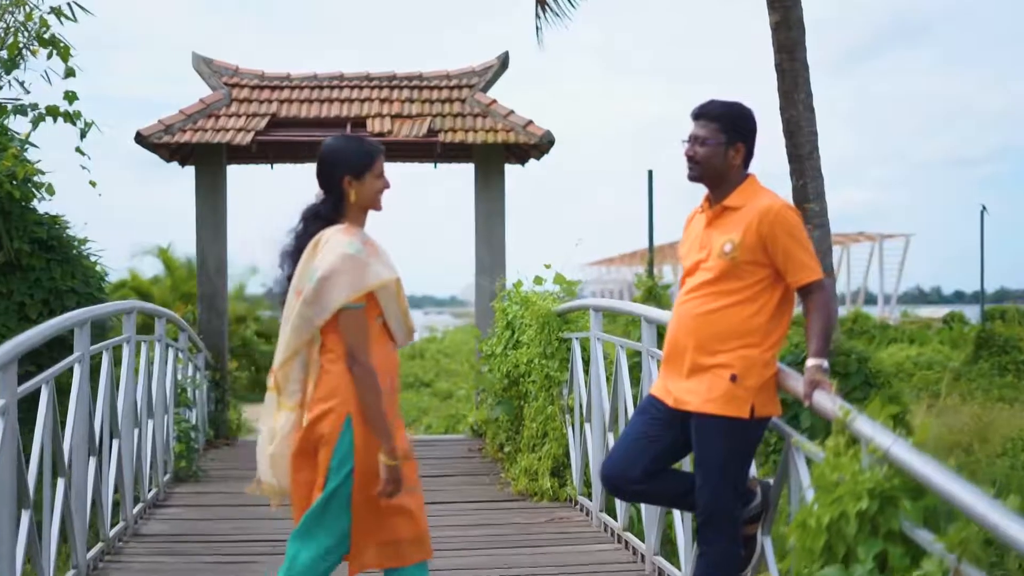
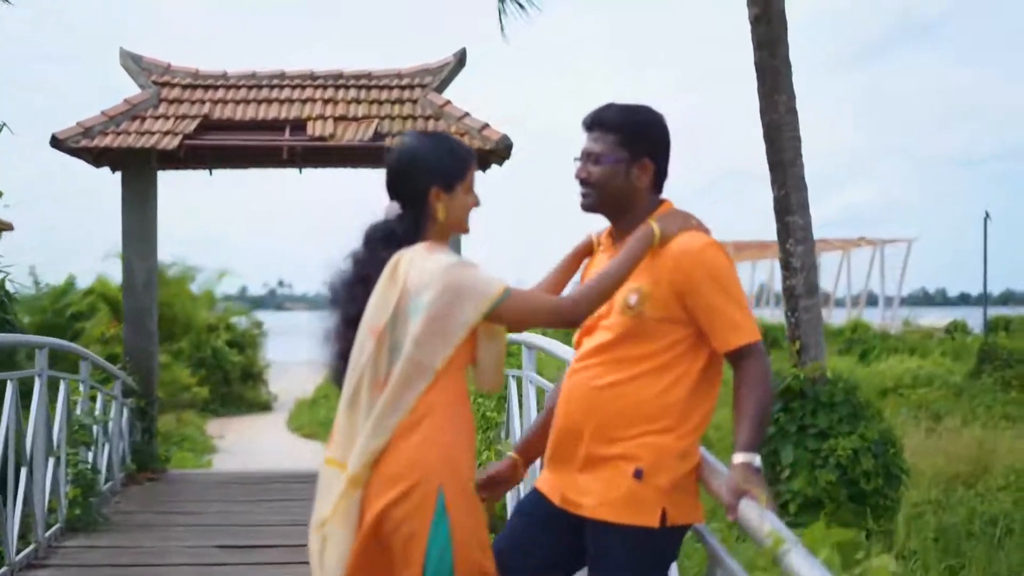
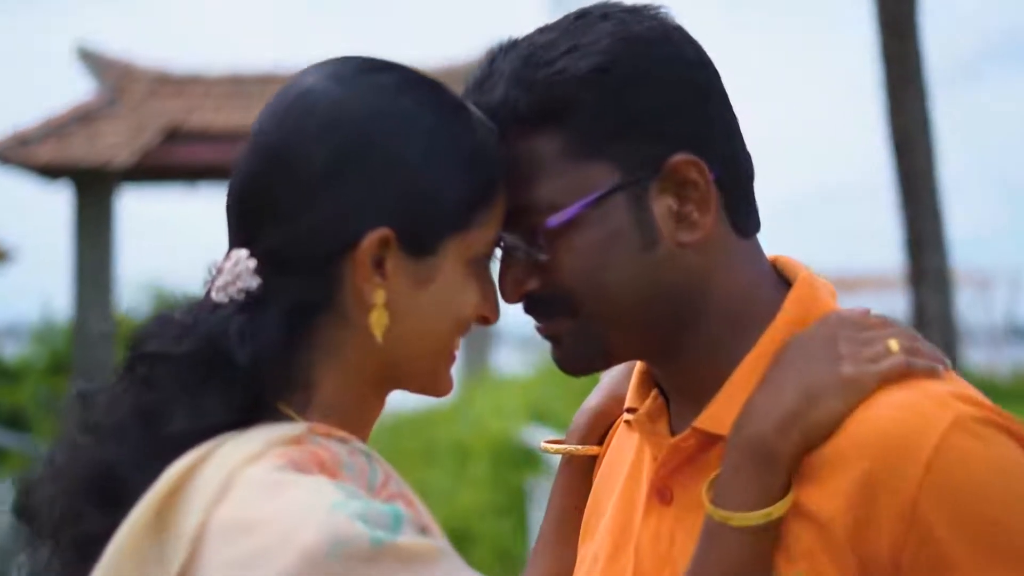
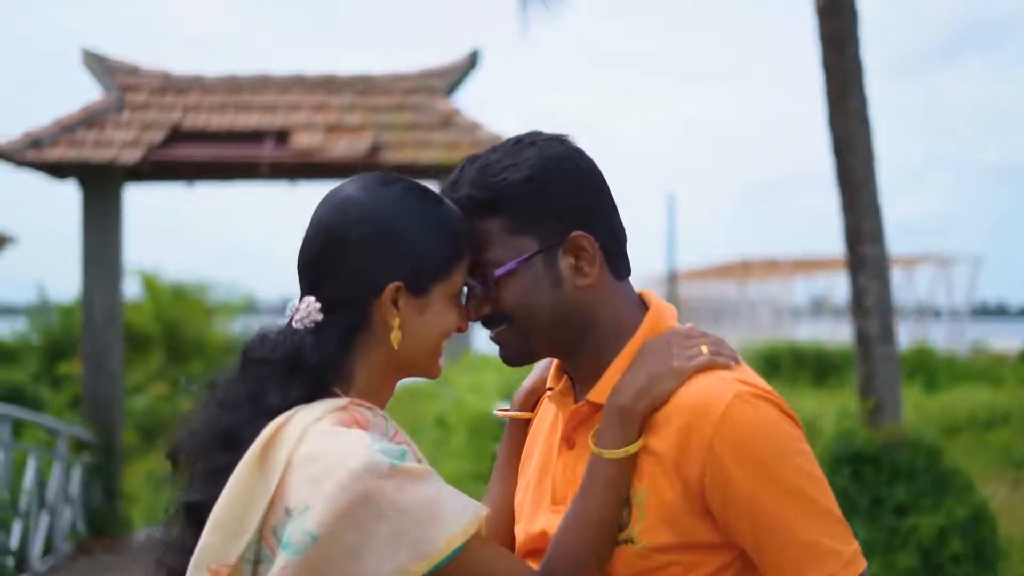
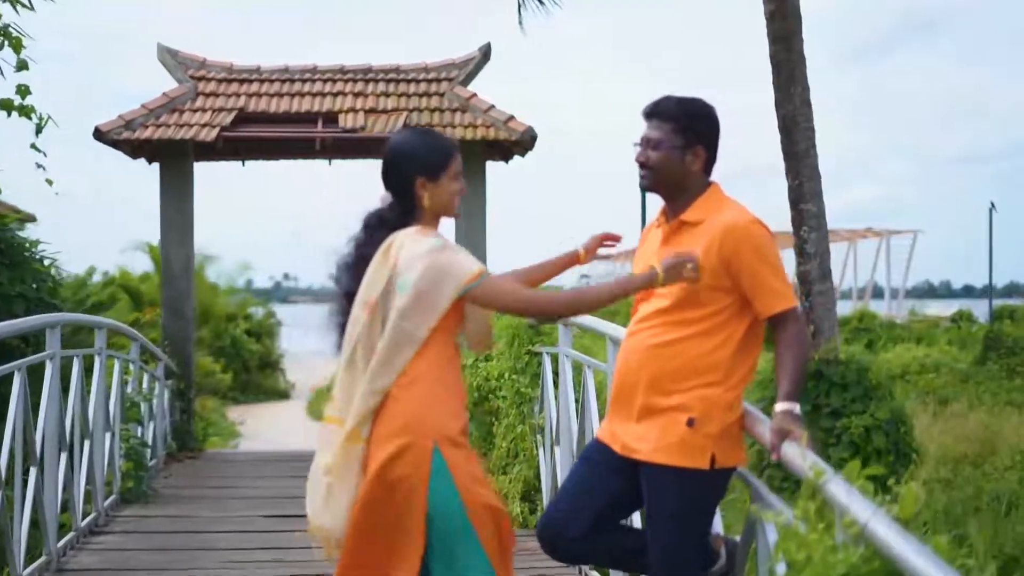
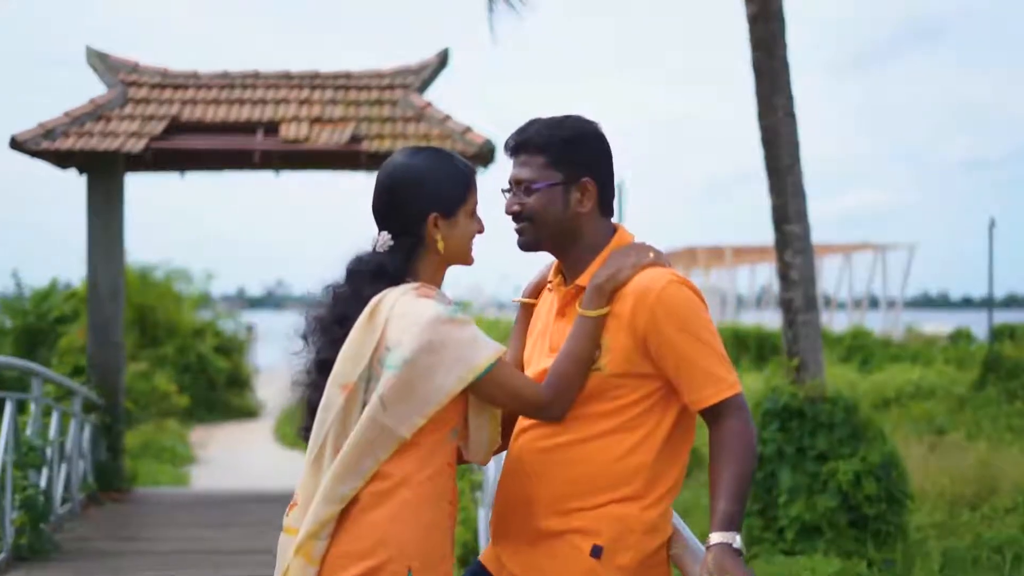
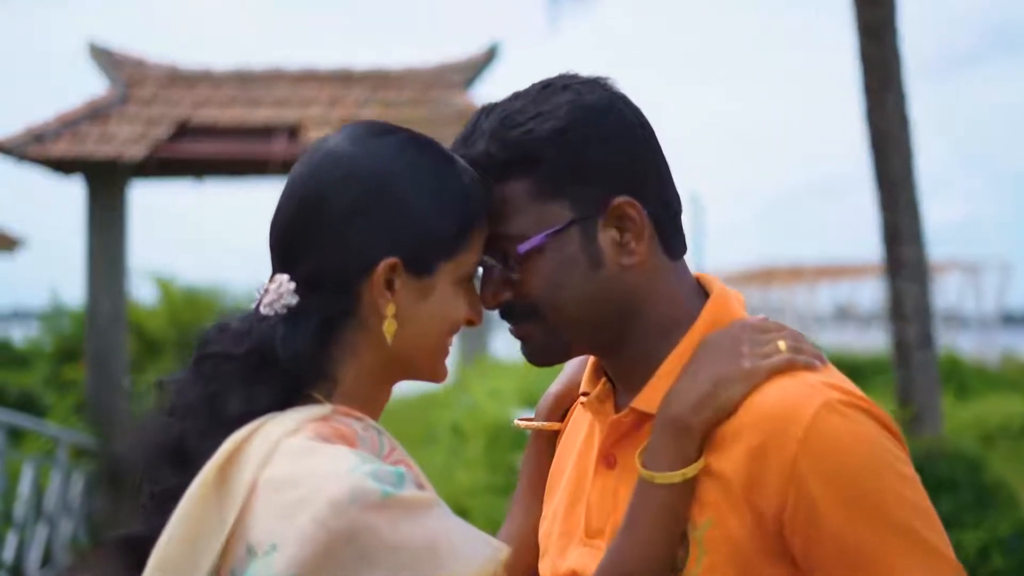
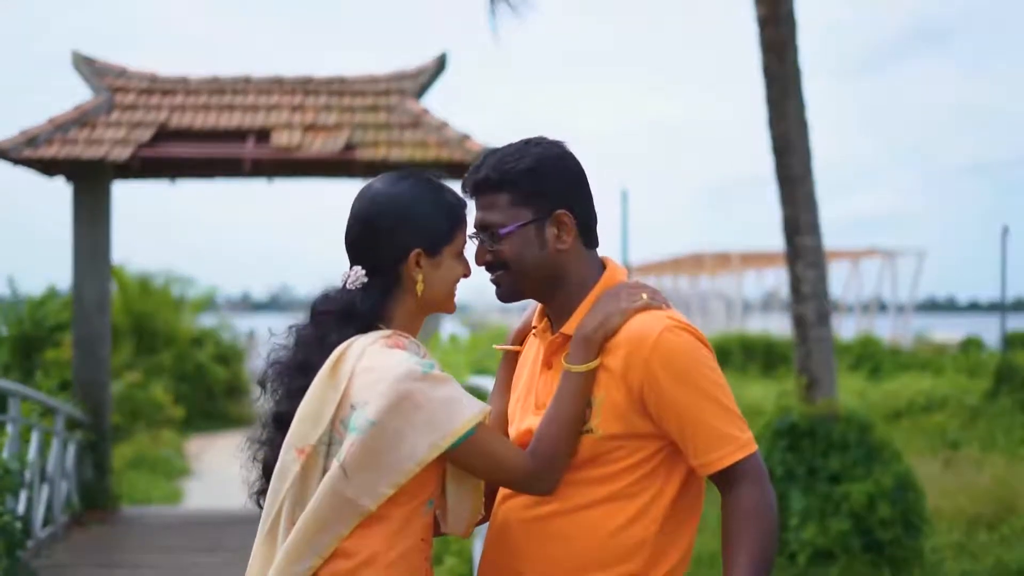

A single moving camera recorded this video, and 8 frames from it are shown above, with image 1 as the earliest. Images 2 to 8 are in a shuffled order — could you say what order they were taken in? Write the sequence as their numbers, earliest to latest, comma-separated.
5, 2, 6, 8, 4, 7, 3
